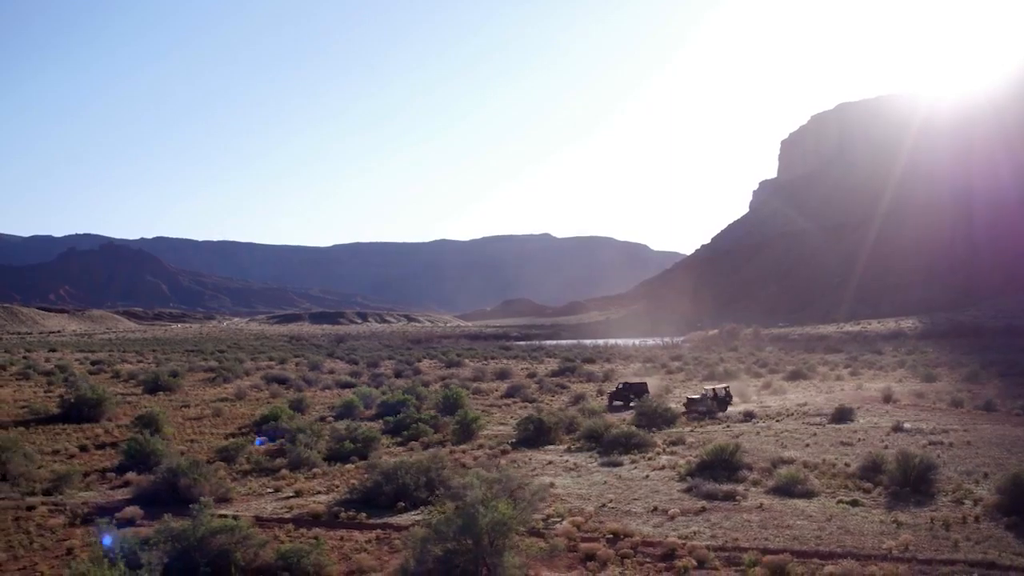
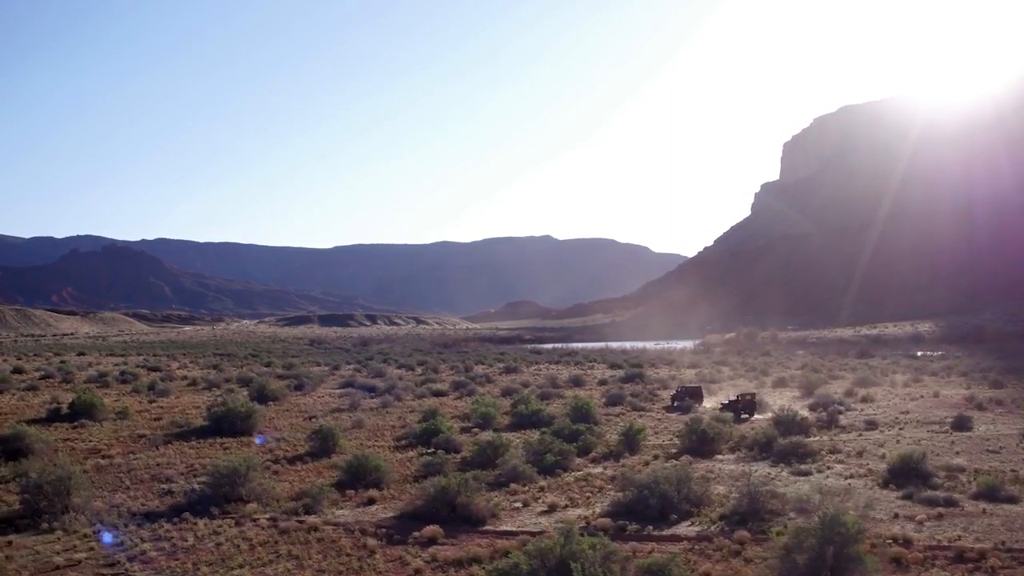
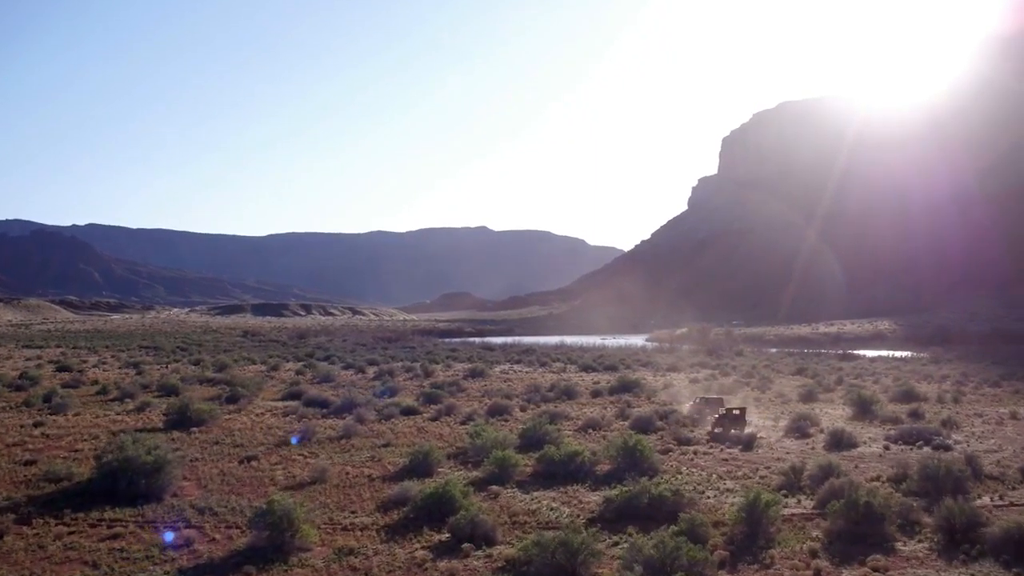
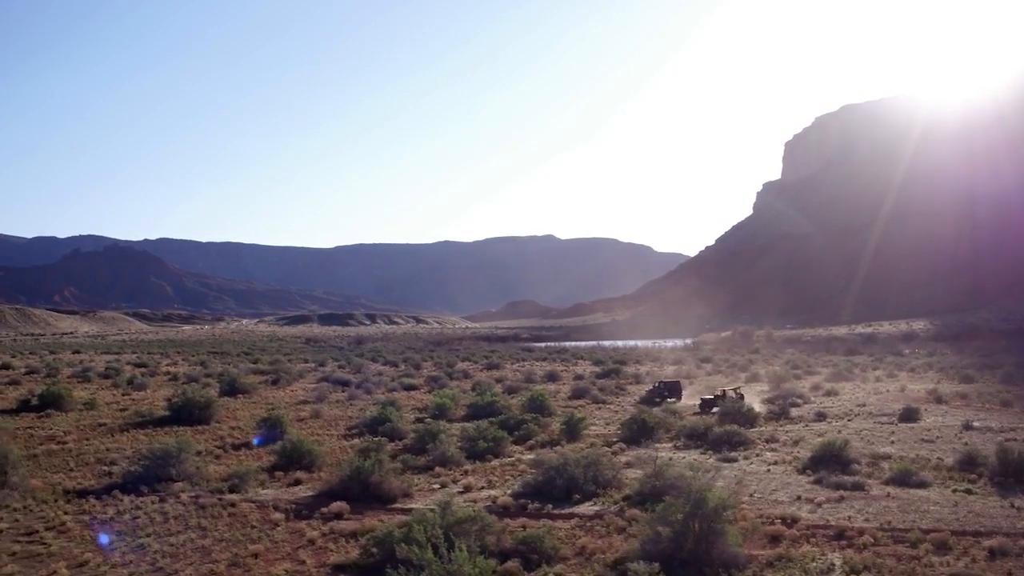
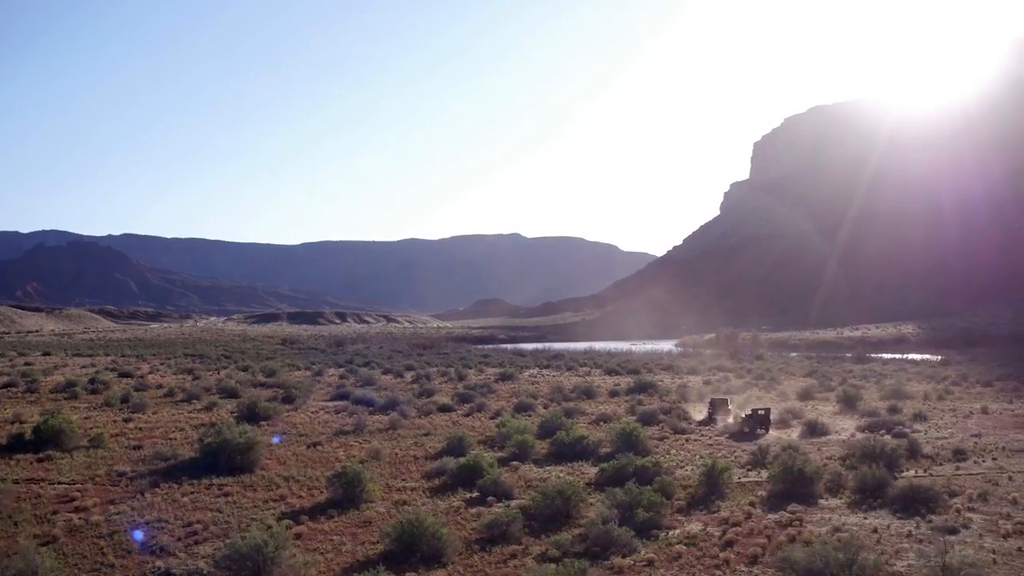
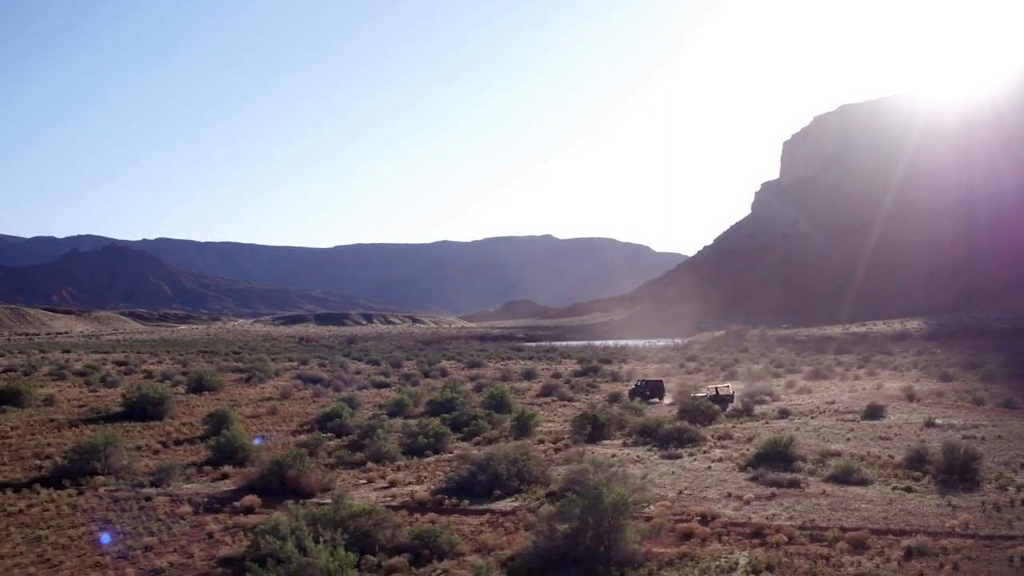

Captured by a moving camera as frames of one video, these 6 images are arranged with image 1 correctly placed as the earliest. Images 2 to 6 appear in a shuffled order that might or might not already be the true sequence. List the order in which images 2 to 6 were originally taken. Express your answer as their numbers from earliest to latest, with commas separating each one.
6, 4, 2, 5, 3
